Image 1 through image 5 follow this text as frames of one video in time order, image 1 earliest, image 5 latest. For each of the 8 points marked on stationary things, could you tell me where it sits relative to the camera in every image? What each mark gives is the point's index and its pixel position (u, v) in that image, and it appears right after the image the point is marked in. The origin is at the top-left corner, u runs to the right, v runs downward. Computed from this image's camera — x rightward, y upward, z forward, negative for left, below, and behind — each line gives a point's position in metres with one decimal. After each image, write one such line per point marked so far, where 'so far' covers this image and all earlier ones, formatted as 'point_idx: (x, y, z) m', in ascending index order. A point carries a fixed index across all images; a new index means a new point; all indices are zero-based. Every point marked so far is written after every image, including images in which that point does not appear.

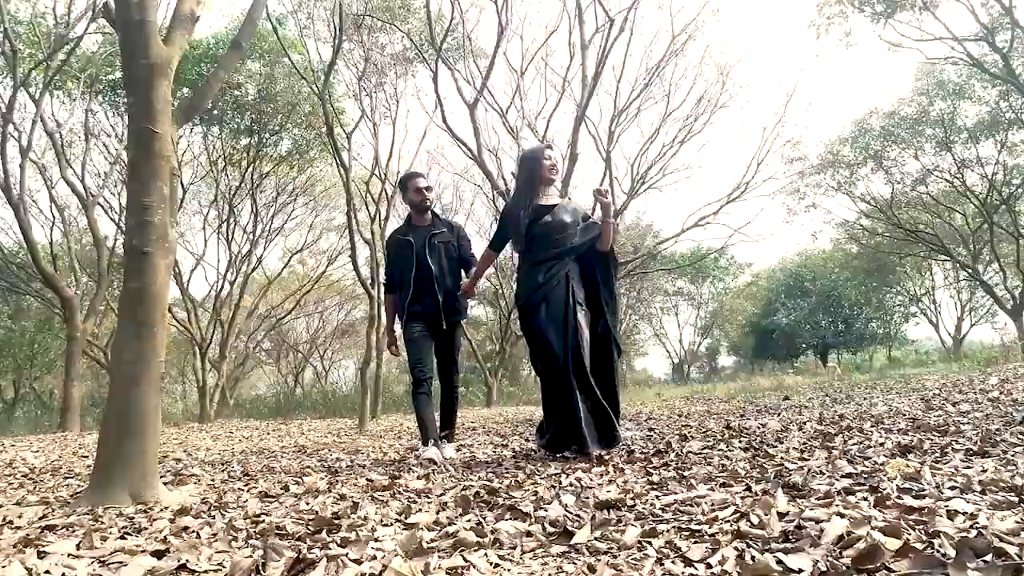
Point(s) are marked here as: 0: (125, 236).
0: (-1.6, +0.2, +2.9) m
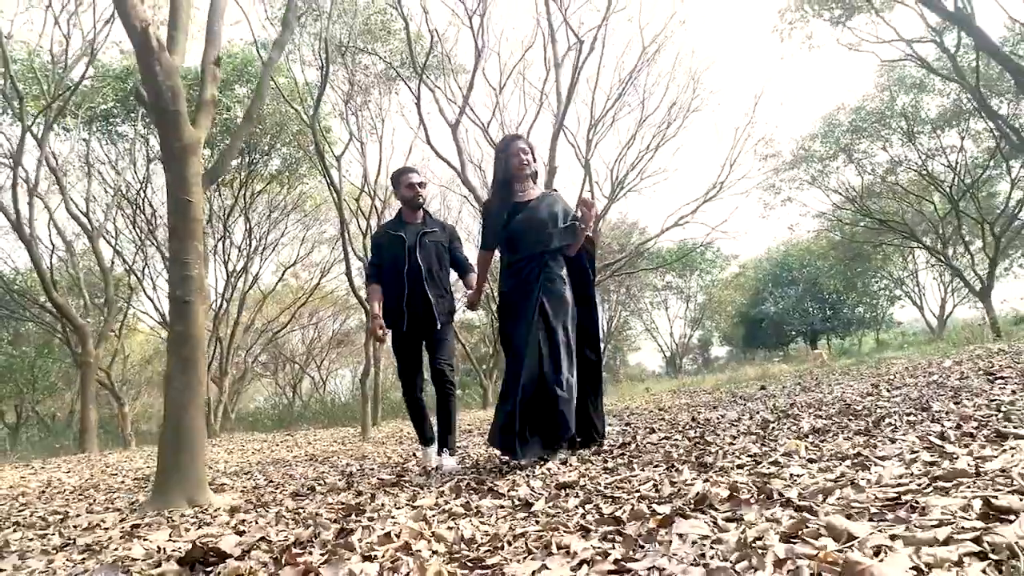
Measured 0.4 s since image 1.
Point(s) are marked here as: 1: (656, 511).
0: (-1.7, 0.0, +3.5) m
1: (+0.5, -0.7, +2.3) m
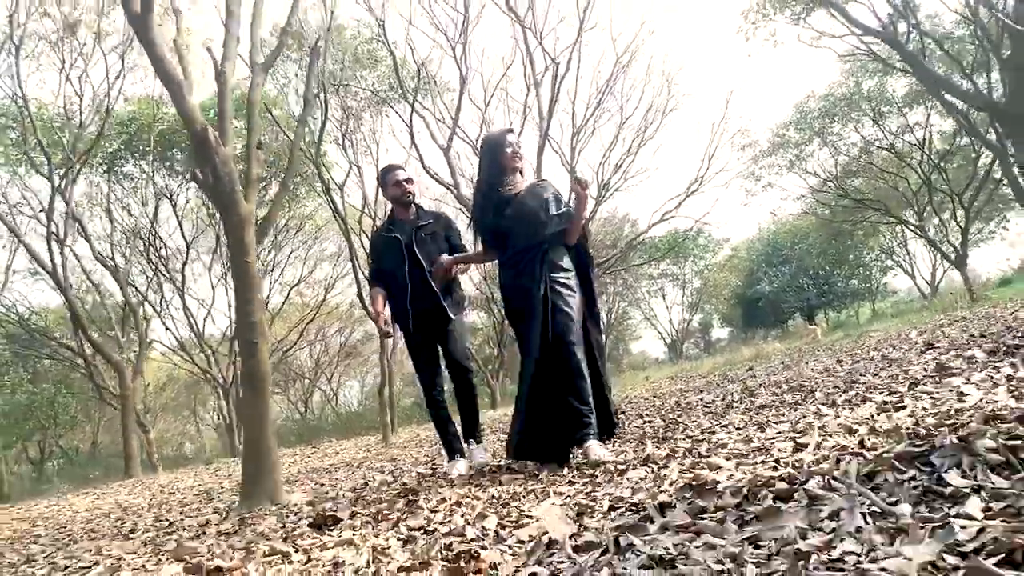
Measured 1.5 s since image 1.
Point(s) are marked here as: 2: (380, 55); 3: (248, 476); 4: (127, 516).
0: (-1.7, -0.3, +4.4) m
1: (+0.5, -0.8, +3.2) m
2: (-2.9, +5.1, +15.1) m
3: (-1.7, -1.2, +4.3) m
4: (-3.1, -1.8, +5.6) m
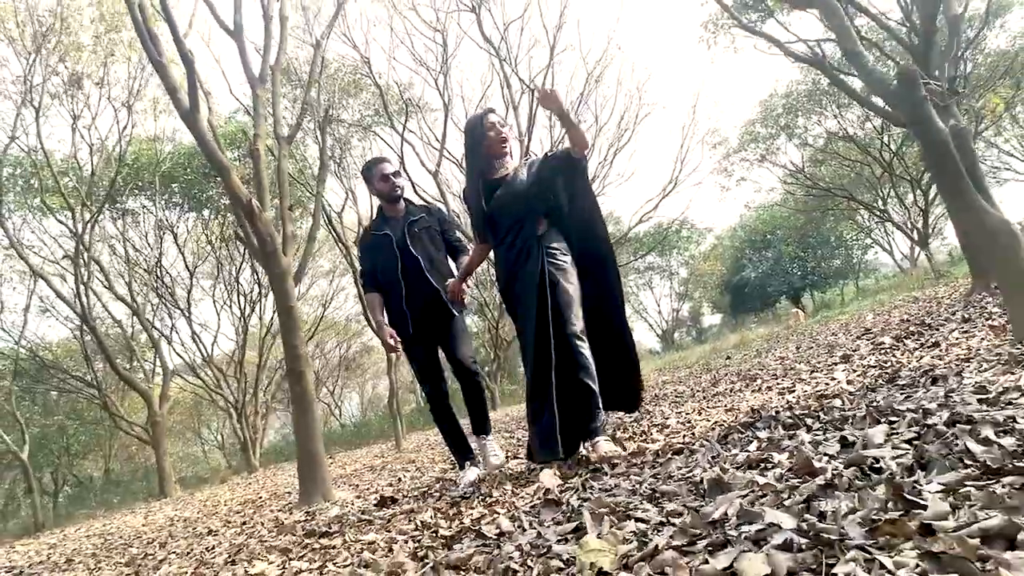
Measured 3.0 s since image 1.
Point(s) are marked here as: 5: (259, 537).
0: (-1.7, -0.6, +5.3) m
1: (+0.6, -1.0, +4.2) m
2: (-3.4, +4.7, +16.0) m
3: (-1.6, -1.5, +5.3) m
4: (-3.0, -2.2, +6.5) m
5: (-1.4, -1.4, +3.8) m
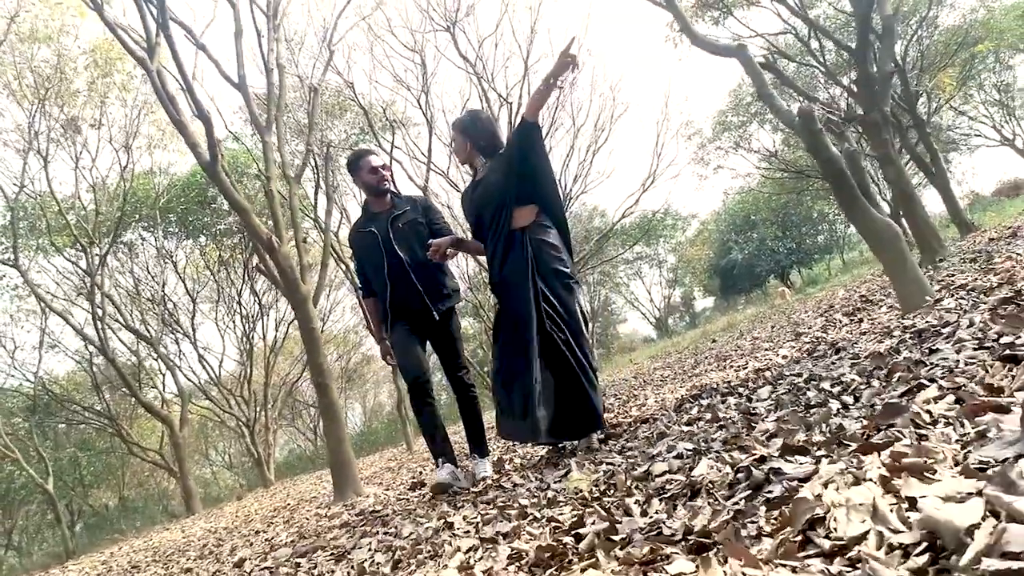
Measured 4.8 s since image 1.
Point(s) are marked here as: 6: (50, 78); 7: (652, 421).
0: (-1.7, -0.8, +6.0) m
1: (+0.6, -1.0, +4.9) m
2: (-3.9, +4.4, +16.7) m
3: (-1.5, -1.7, +6.0) m
4: (-2.9, -2.5, +7.2) m
5: (-1.3, -1.5, +4.5) m
6: (-8.6, +3.9, +12.9) m
7: (+0.7, -0.7, +3.4) m
